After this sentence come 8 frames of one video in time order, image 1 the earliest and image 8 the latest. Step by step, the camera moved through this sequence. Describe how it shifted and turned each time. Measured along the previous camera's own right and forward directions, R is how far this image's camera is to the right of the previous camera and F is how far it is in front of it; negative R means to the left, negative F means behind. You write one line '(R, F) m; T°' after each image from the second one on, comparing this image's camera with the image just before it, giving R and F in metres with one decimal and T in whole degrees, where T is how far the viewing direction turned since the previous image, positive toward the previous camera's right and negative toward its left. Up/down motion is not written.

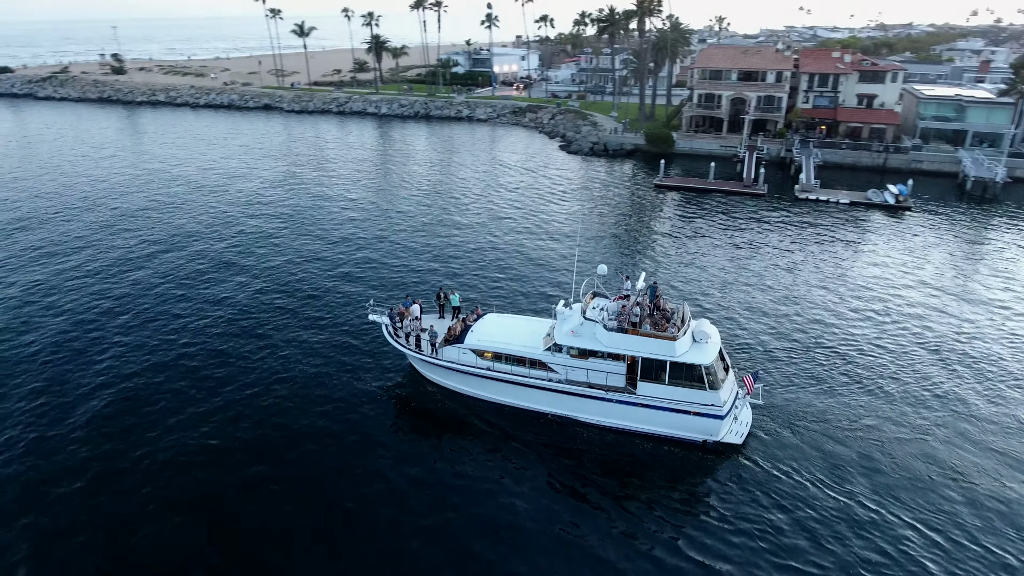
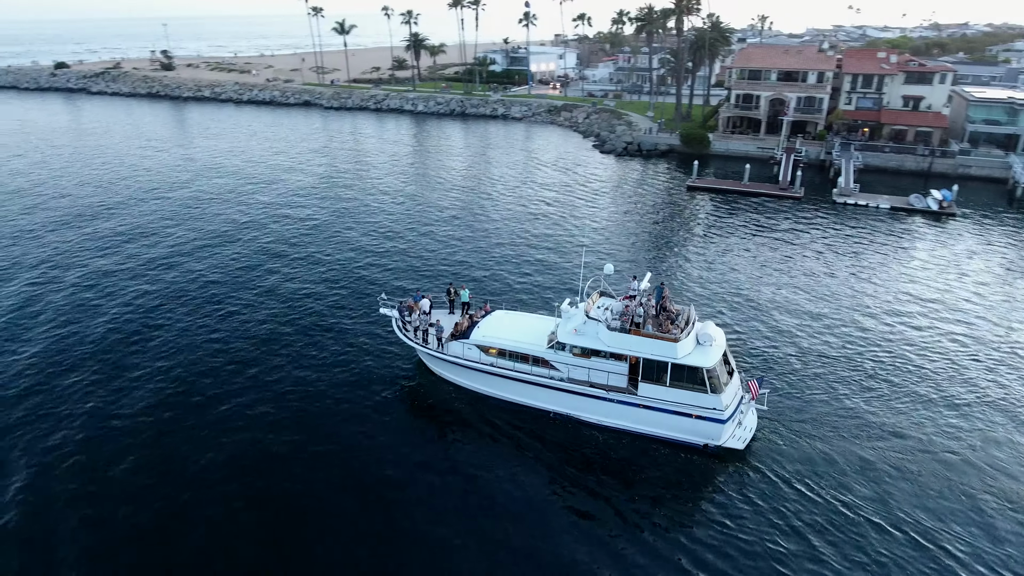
(+0.6, 0.0) m; -3°
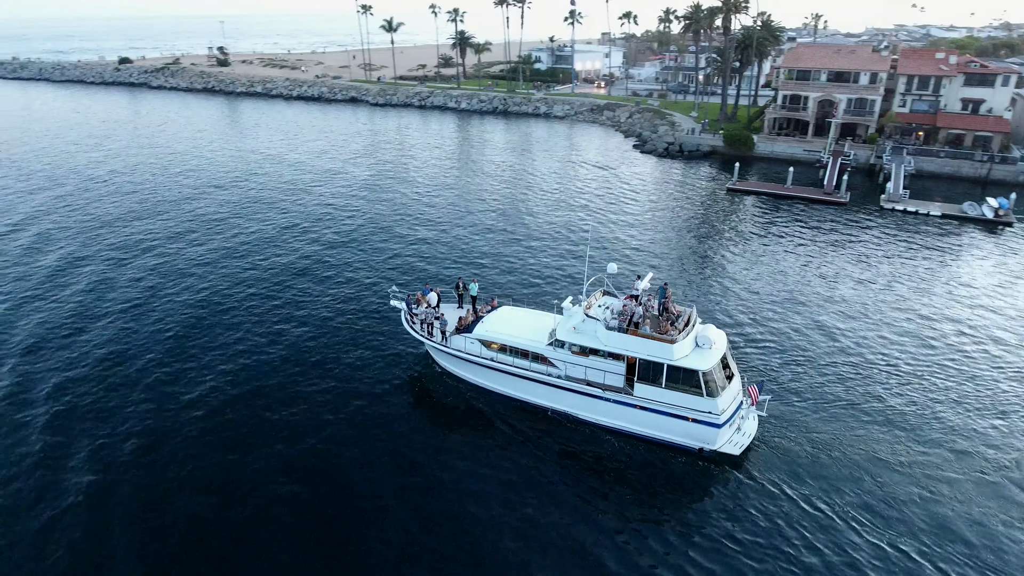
(+0.8, -0.1) m; -4°
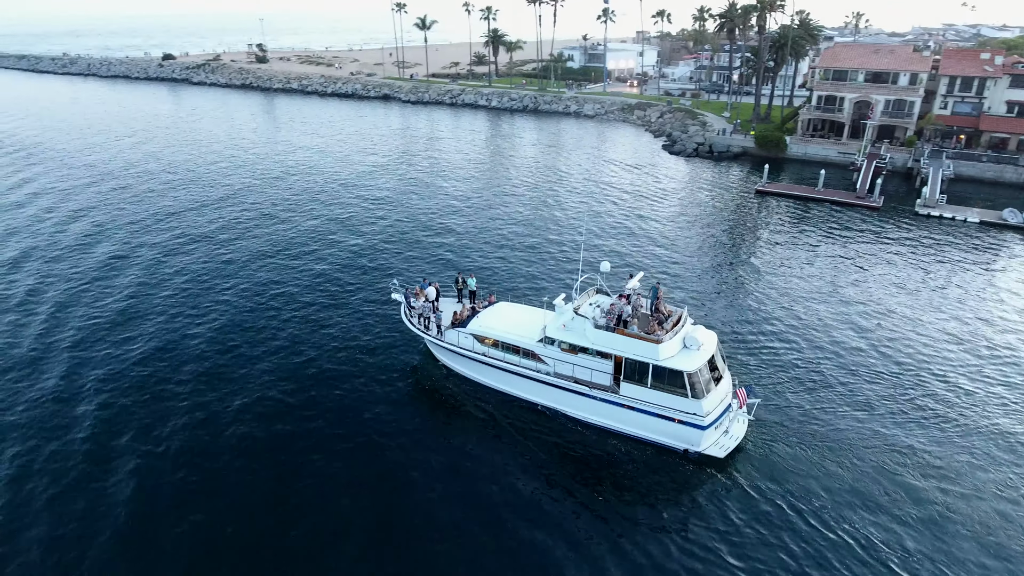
(+0.8, -0.1) m; -3°
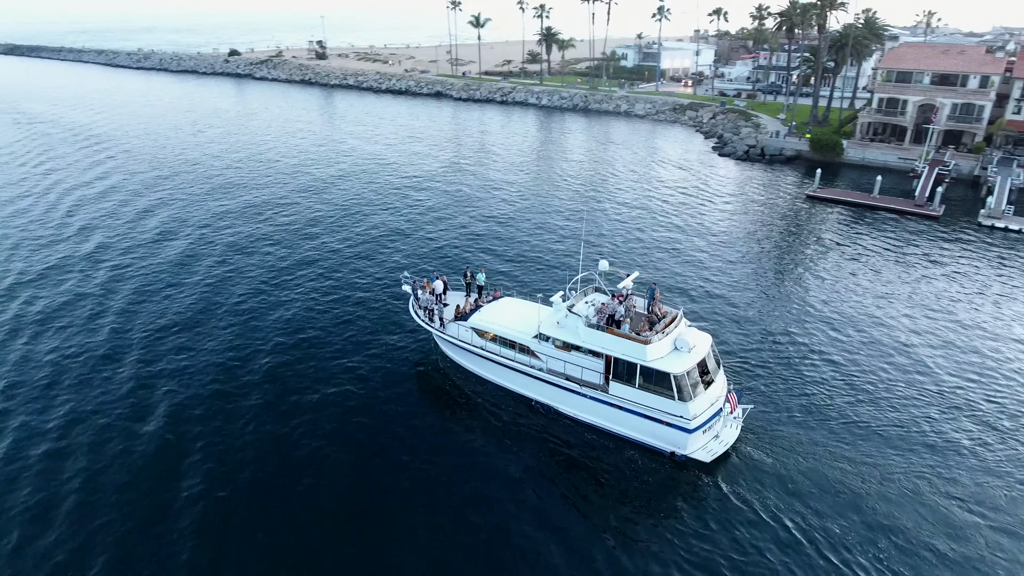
(+1.1, -0.1) m; -5°
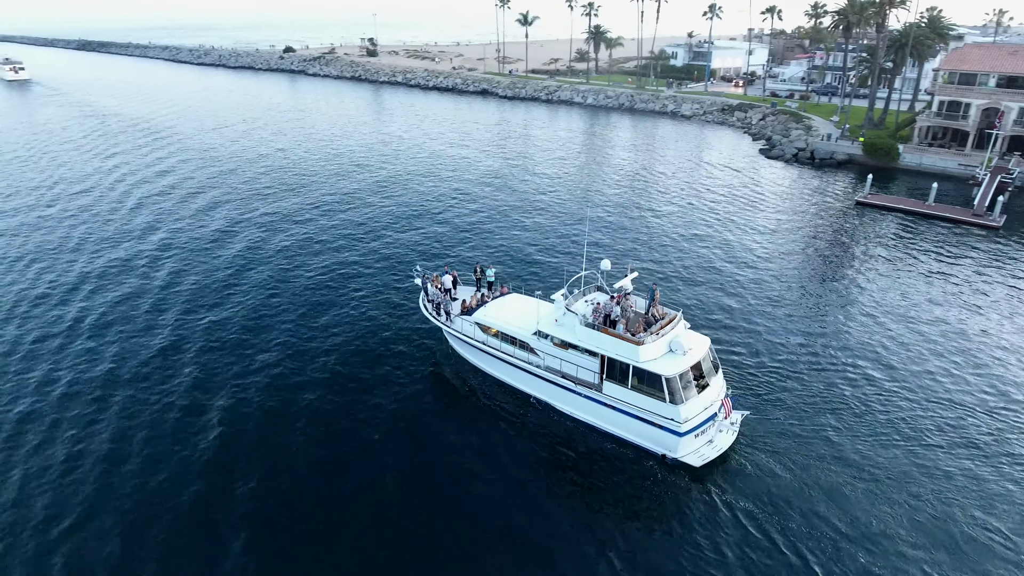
(+0.9, -0.1) m; -4°
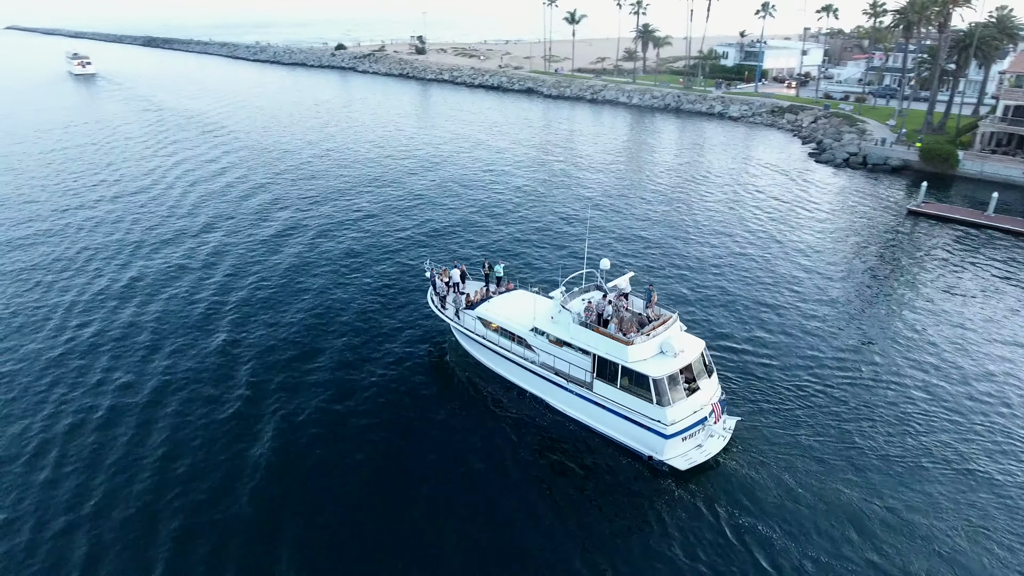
(+0.9, 0.0) m; -4°
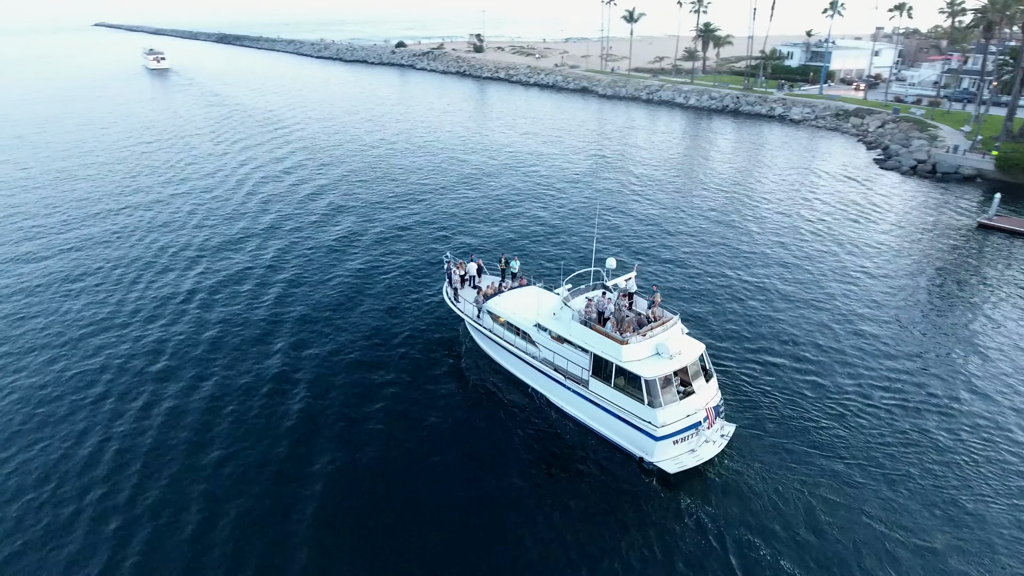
(+1.0, -0.1) m; -5°
